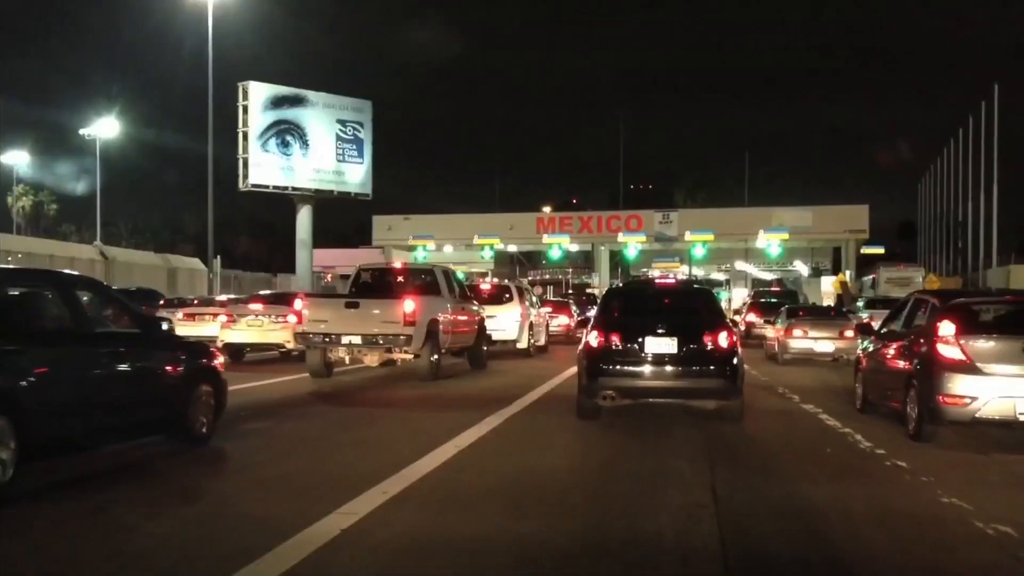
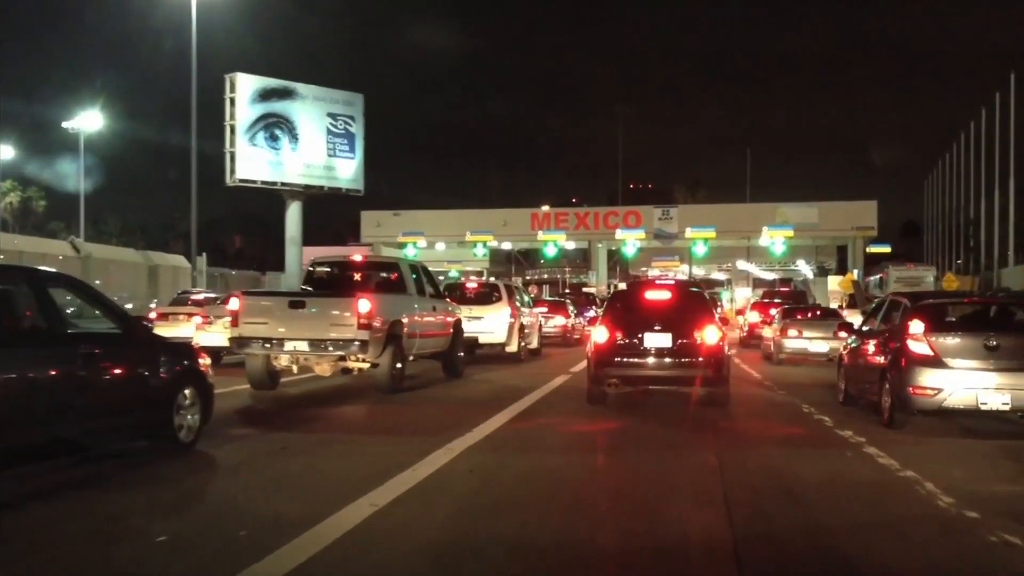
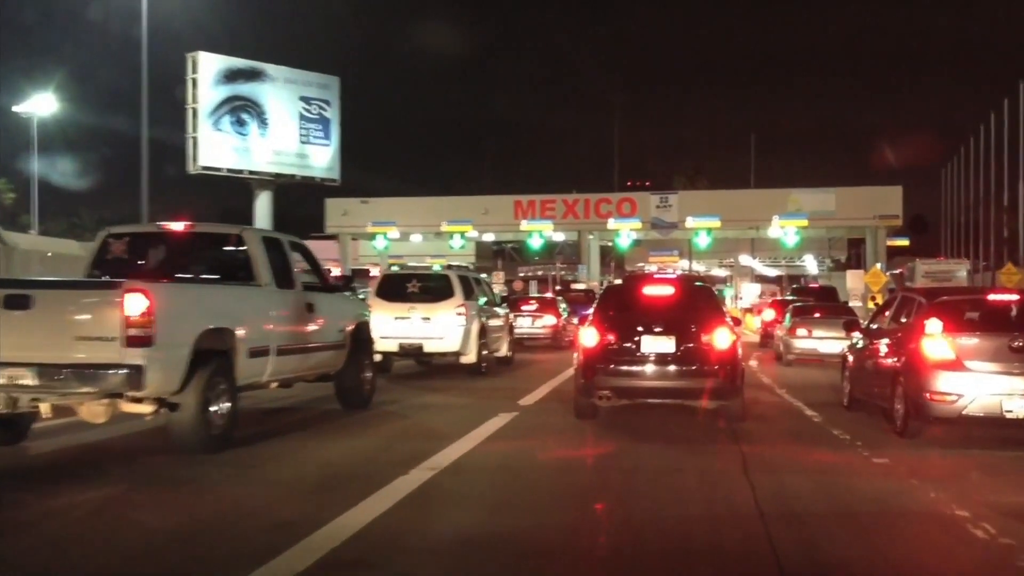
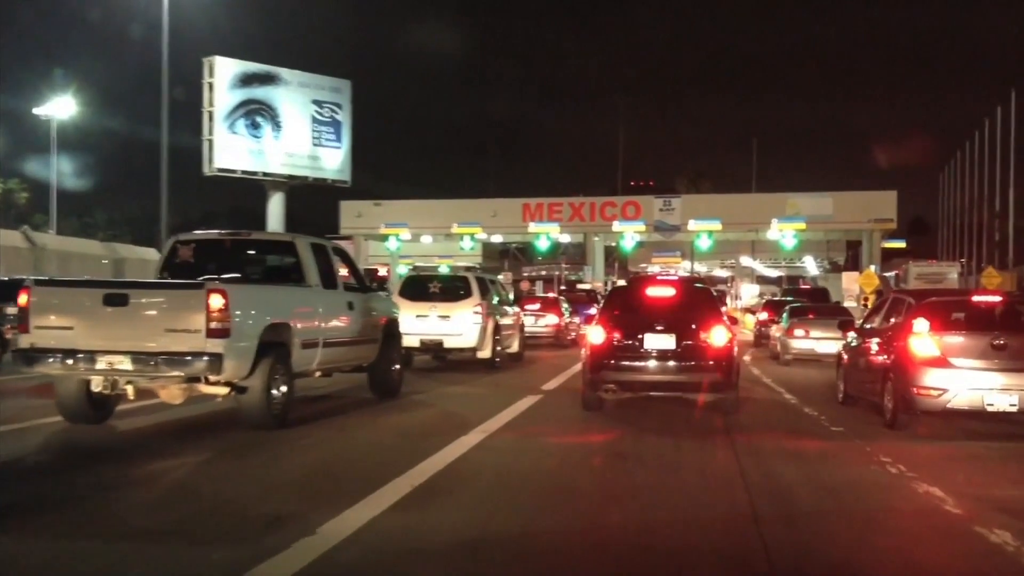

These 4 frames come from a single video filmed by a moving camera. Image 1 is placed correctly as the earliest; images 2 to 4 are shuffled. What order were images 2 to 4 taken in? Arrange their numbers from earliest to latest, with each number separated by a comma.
2, 4, 3
